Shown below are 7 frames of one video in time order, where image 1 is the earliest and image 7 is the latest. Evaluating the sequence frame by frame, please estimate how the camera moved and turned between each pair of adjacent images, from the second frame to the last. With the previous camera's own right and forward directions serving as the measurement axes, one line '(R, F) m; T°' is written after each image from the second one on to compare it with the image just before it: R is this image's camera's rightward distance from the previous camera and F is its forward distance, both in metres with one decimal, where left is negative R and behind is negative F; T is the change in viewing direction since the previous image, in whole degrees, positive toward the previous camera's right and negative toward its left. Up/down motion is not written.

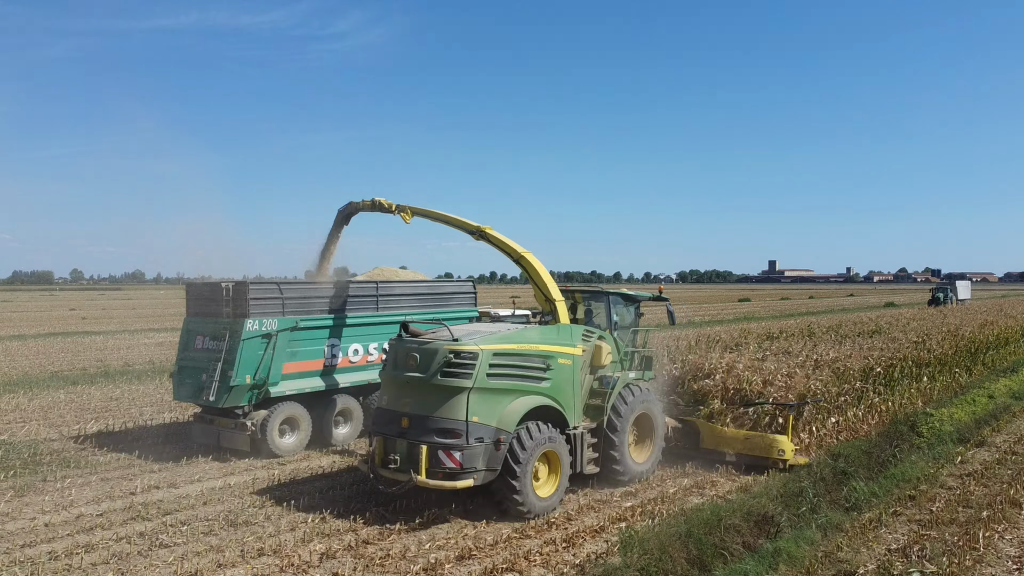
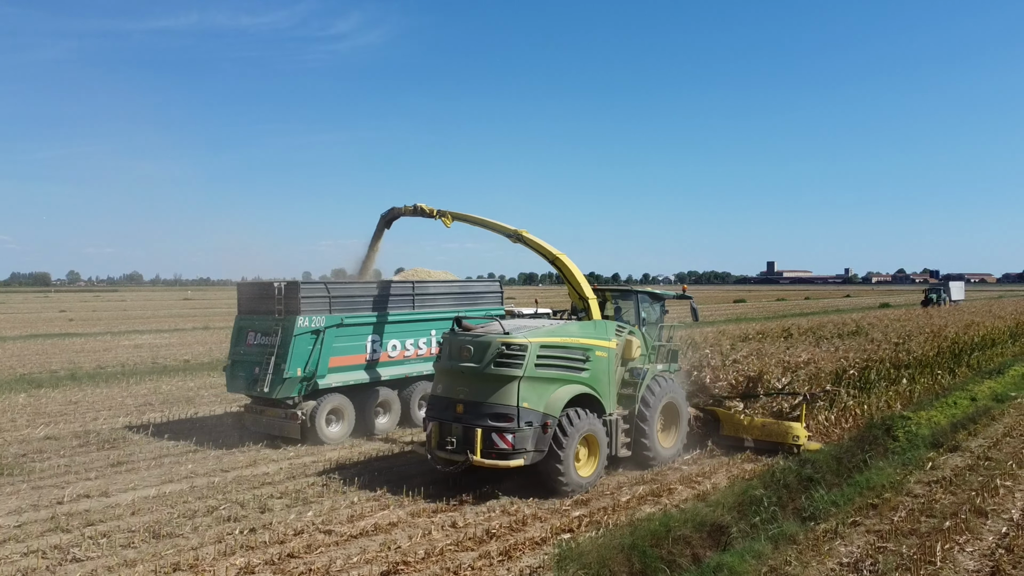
(-0.6, -0.7) m; 0°
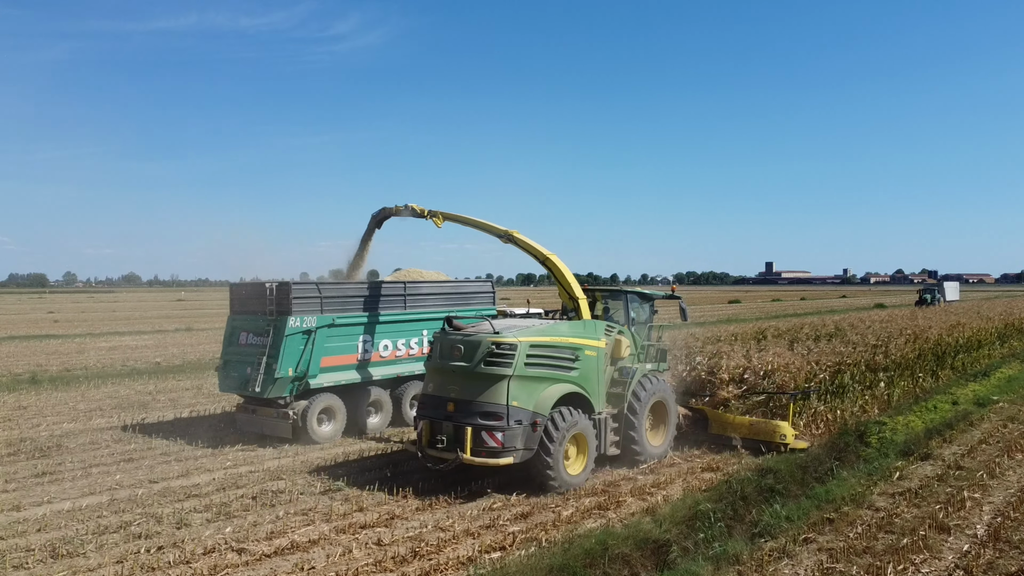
(+0.1, -0.1) m; 0°
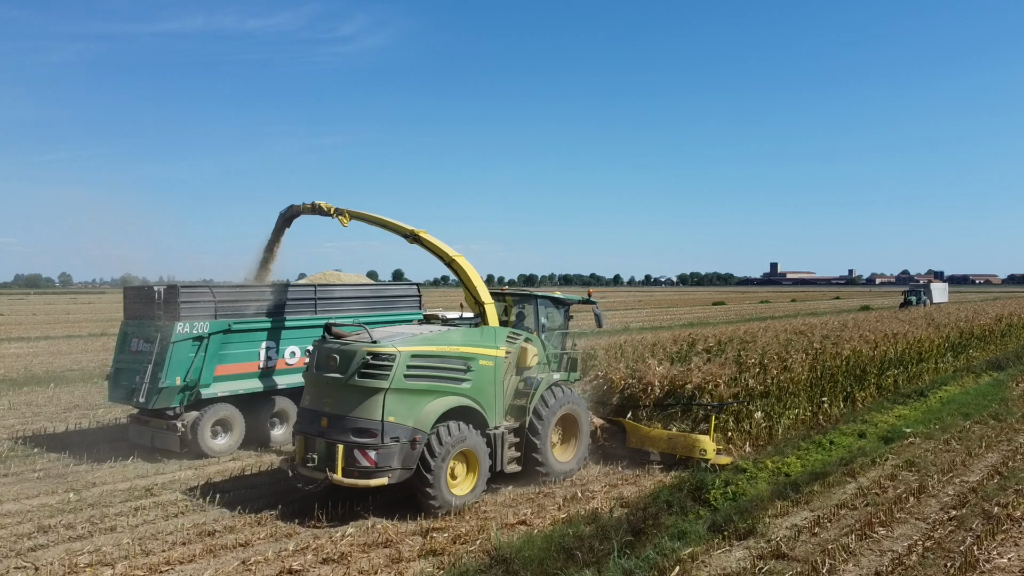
(+1.2, +0.6) m; +1°
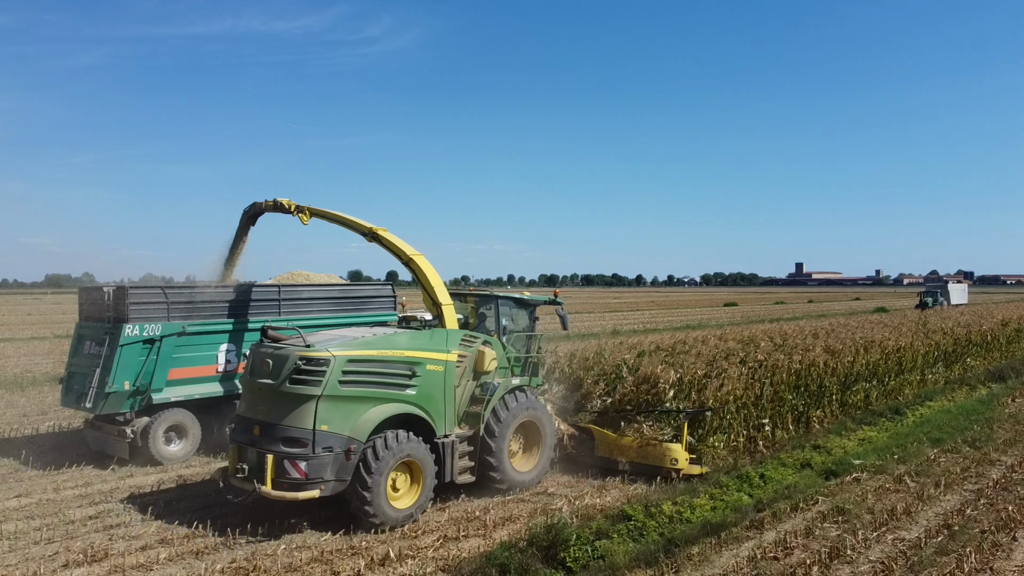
(+0.7, +0.5) m; -1°
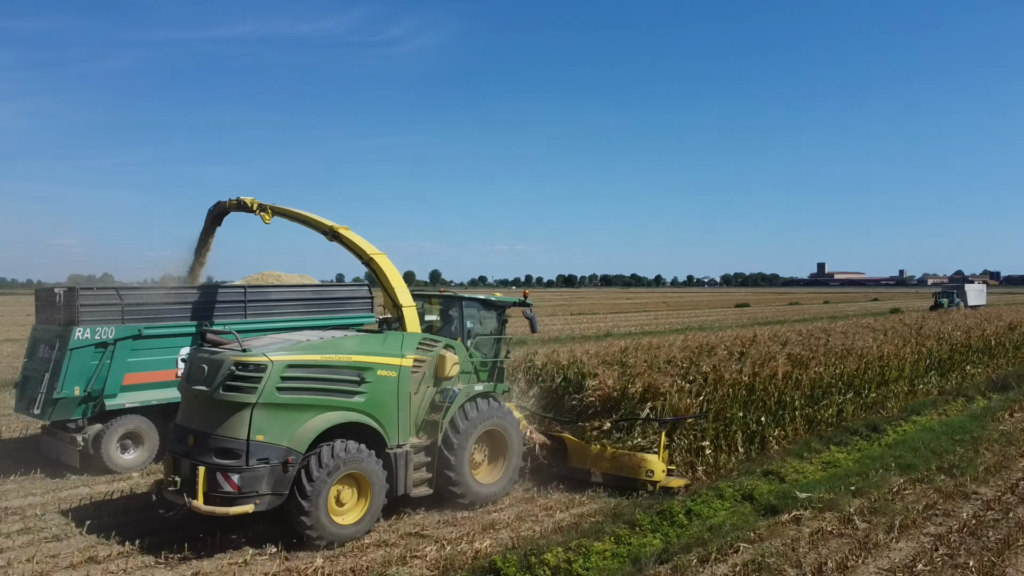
(+0.6, +0.5) m; -1°
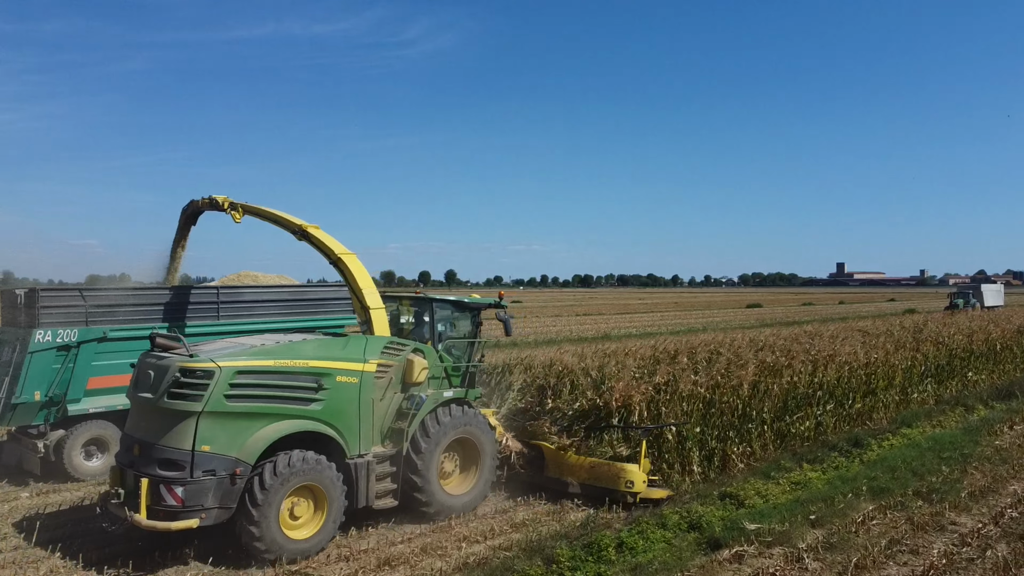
(+0.4, +0.4) m; -1°
